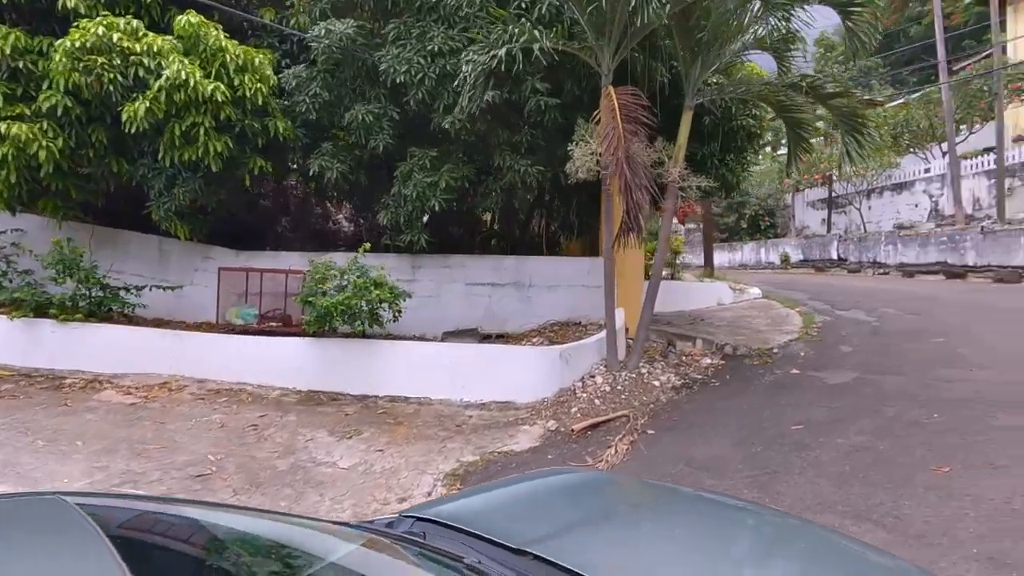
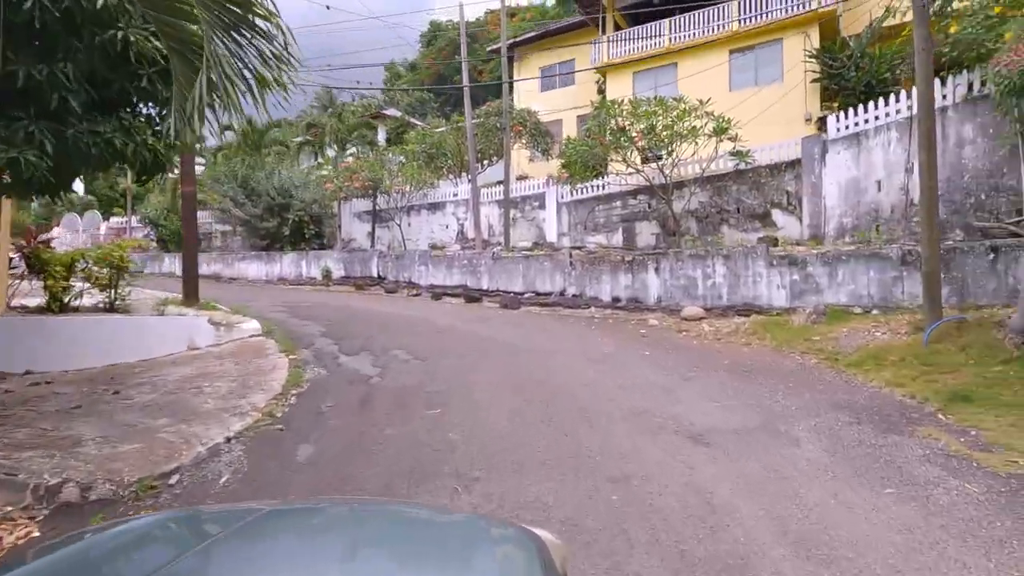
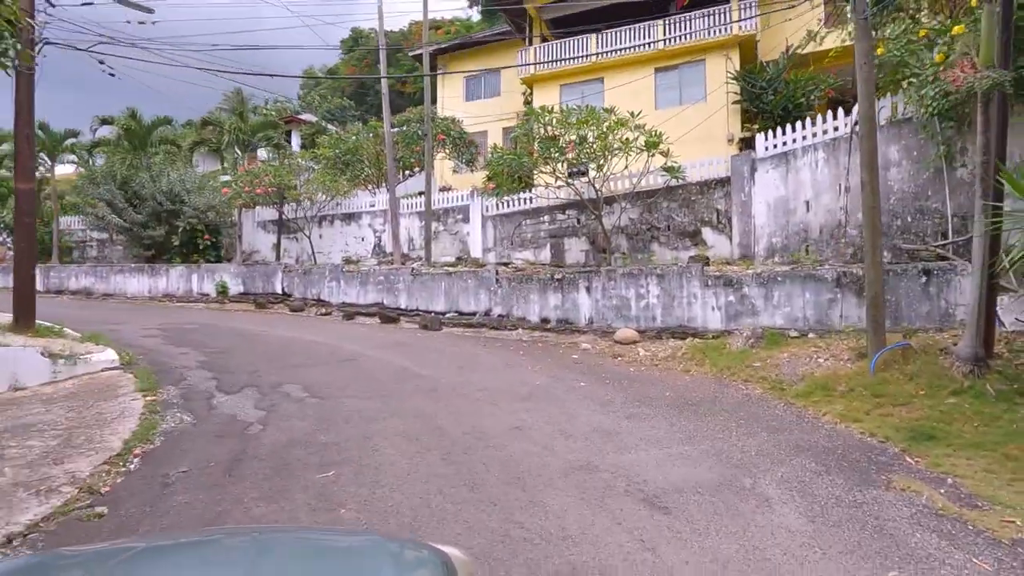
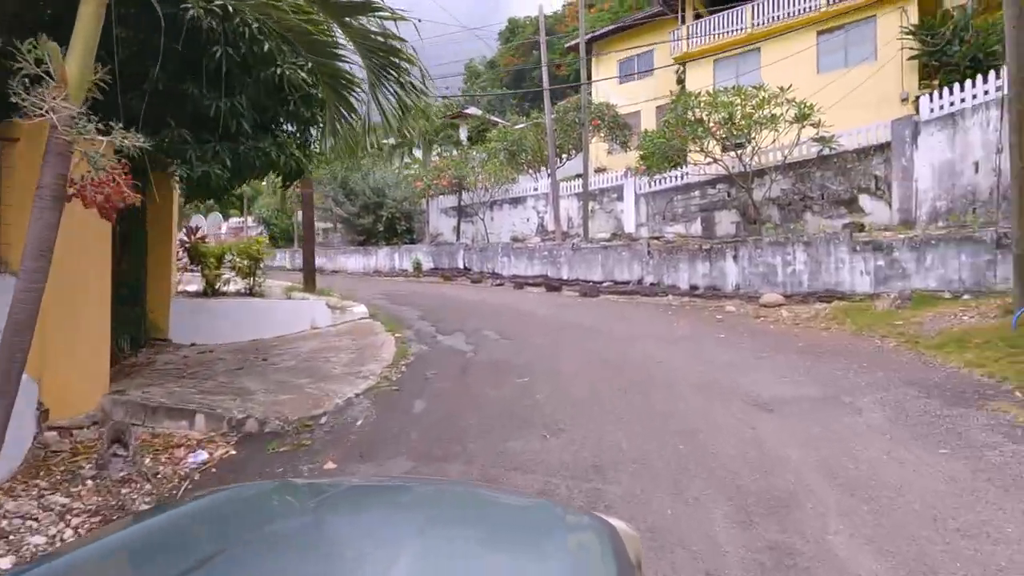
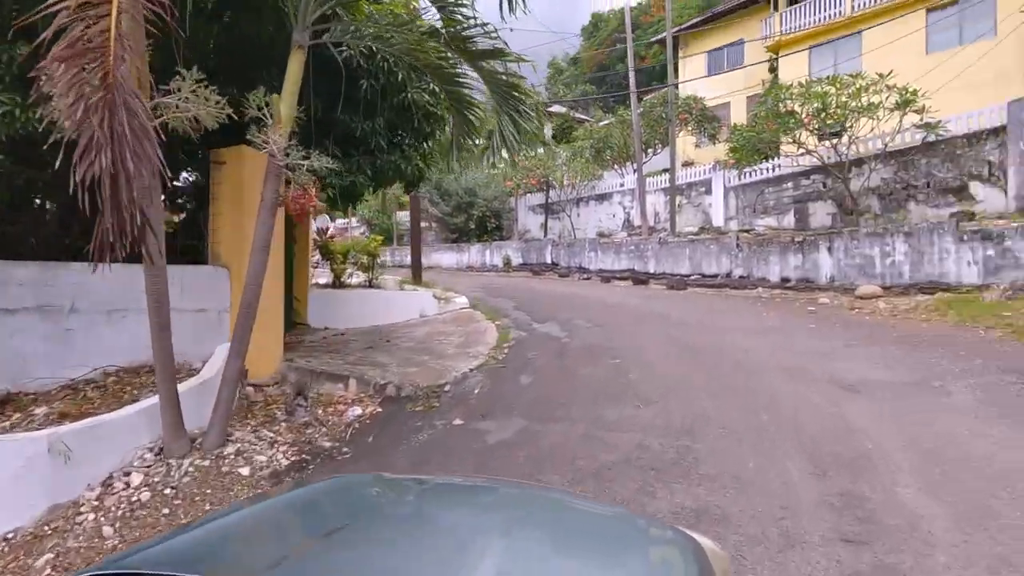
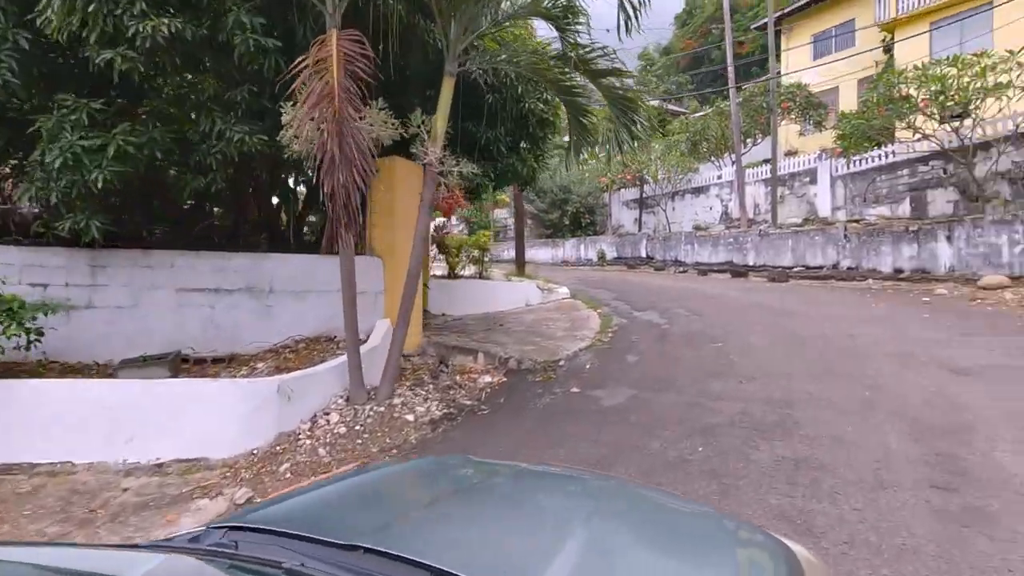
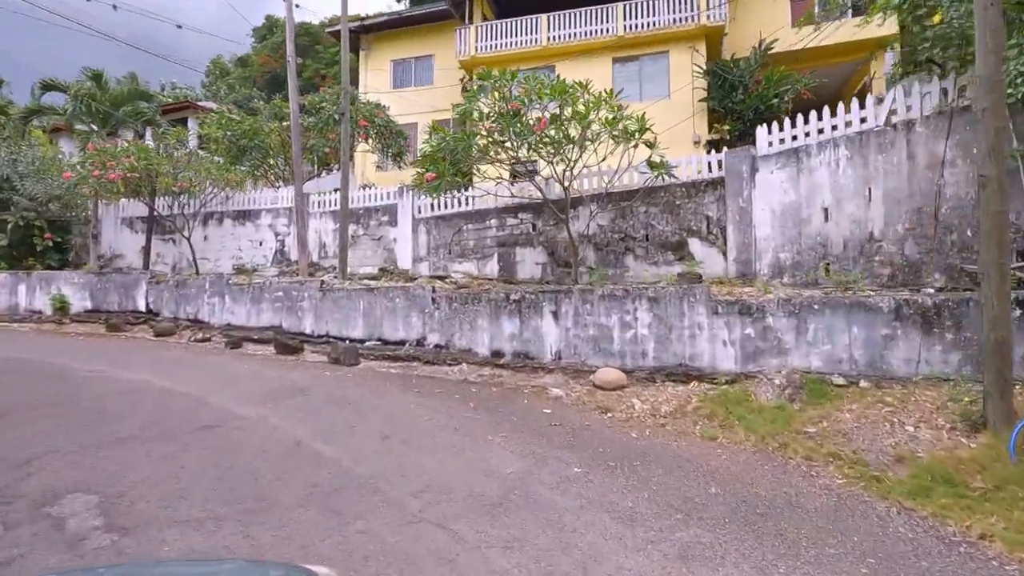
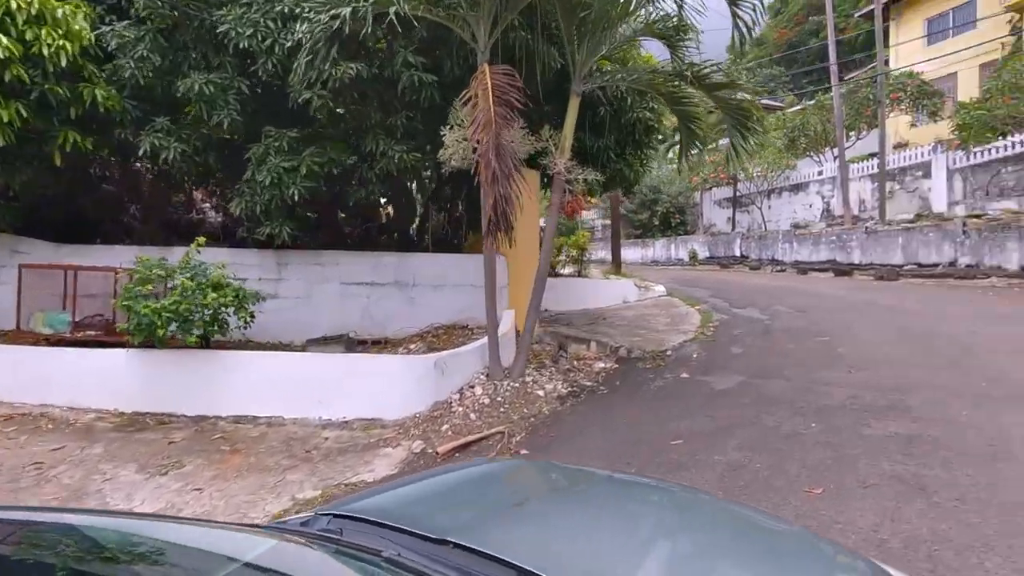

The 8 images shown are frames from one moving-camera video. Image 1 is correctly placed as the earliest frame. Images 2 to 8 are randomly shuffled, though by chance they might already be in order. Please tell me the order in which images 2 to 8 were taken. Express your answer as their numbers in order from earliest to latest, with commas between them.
8, 6, 5, 4, 2, 3, 7
